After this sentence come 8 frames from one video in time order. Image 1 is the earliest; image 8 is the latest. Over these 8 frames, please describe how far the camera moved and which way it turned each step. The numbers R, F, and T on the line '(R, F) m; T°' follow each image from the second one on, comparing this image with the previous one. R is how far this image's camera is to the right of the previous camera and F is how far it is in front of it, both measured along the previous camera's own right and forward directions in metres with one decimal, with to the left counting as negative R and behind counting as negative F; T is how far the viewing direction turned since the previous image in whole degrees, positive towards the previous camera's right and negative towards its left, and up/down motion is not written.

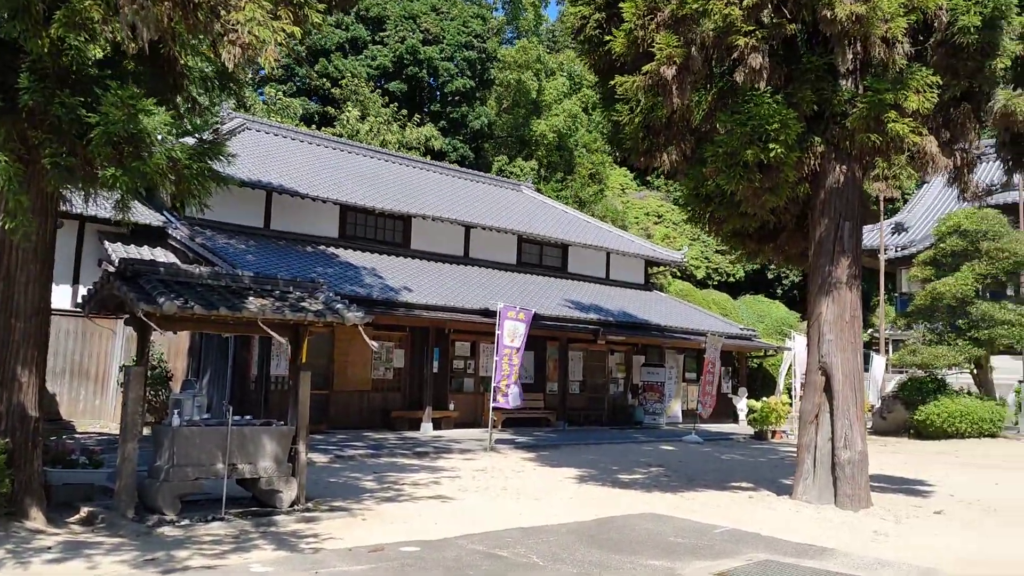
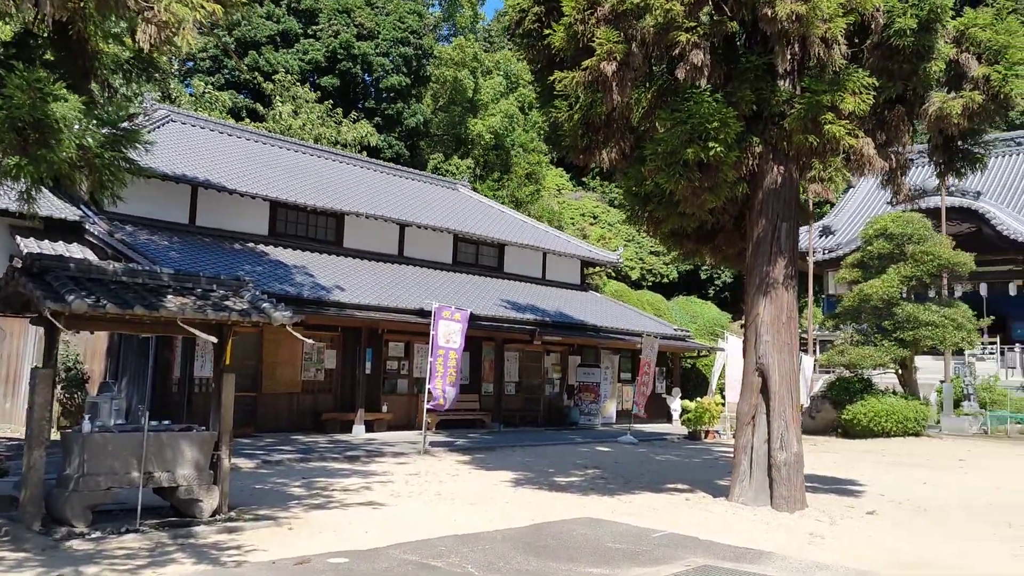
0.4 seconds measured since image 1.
(0.0, +0.3) m; +5°
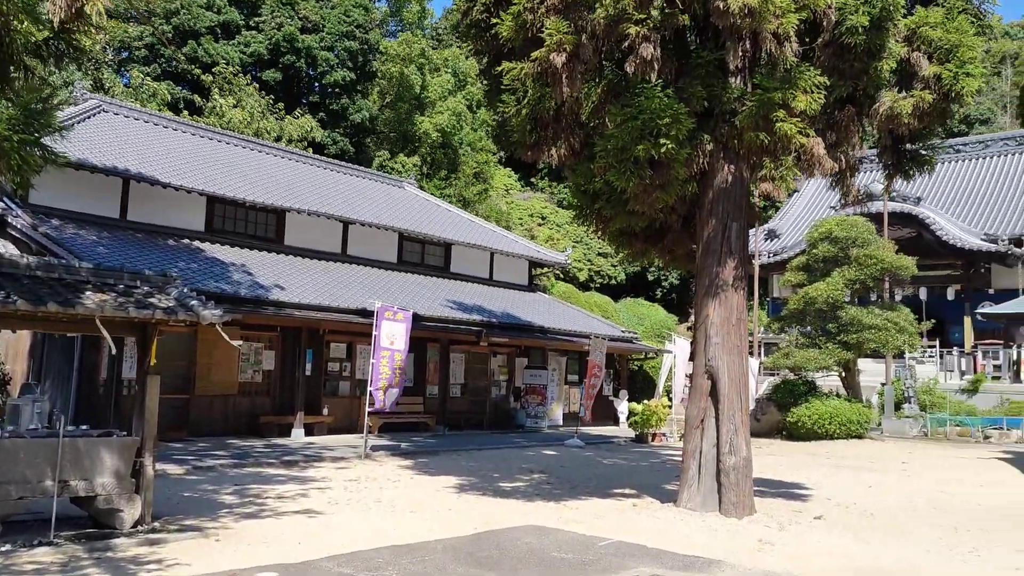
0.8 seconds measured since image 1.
(0.0, +0.3) m; +4°
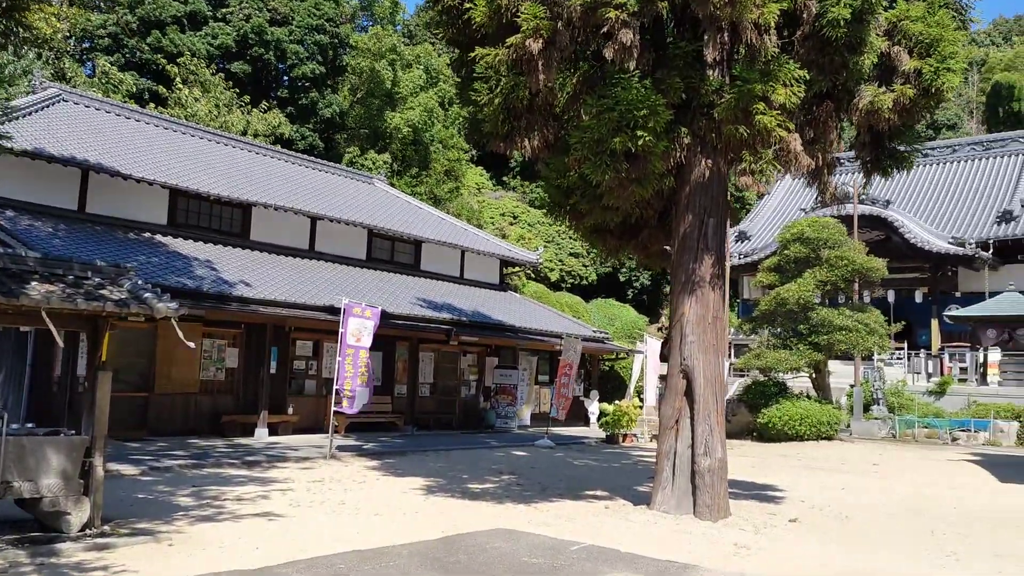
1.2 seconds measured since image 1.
(0.0, +0.3) m; +2°
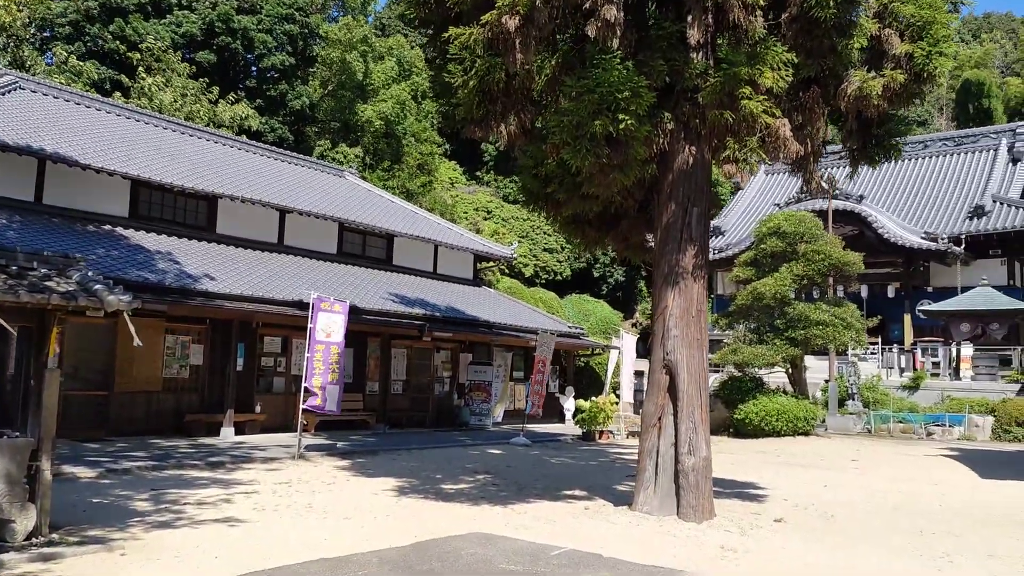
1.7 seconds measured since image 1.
(0.0, +0.4) m; +2°
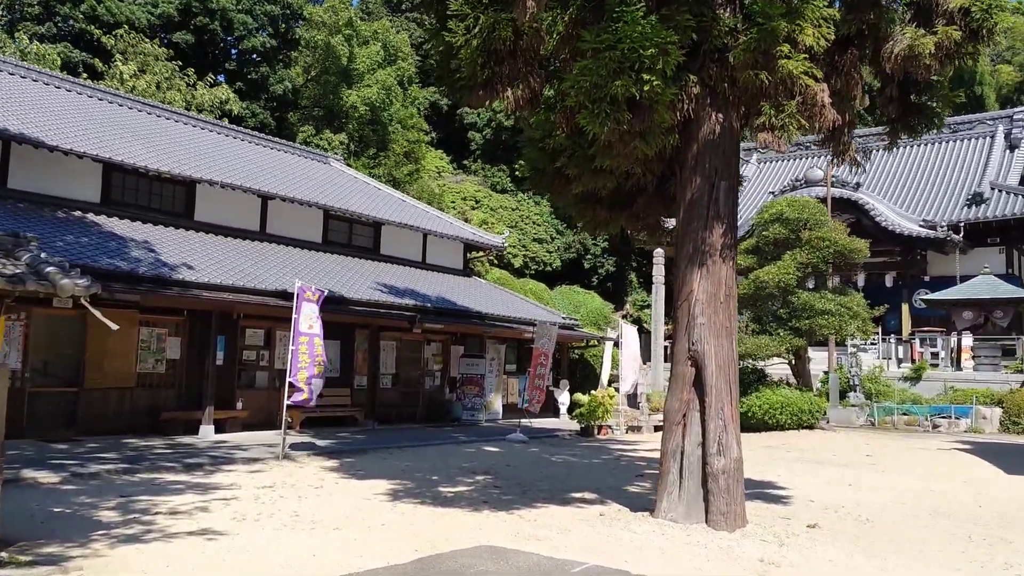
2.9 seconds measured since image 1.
(-0.2, +0.7) m; +1°
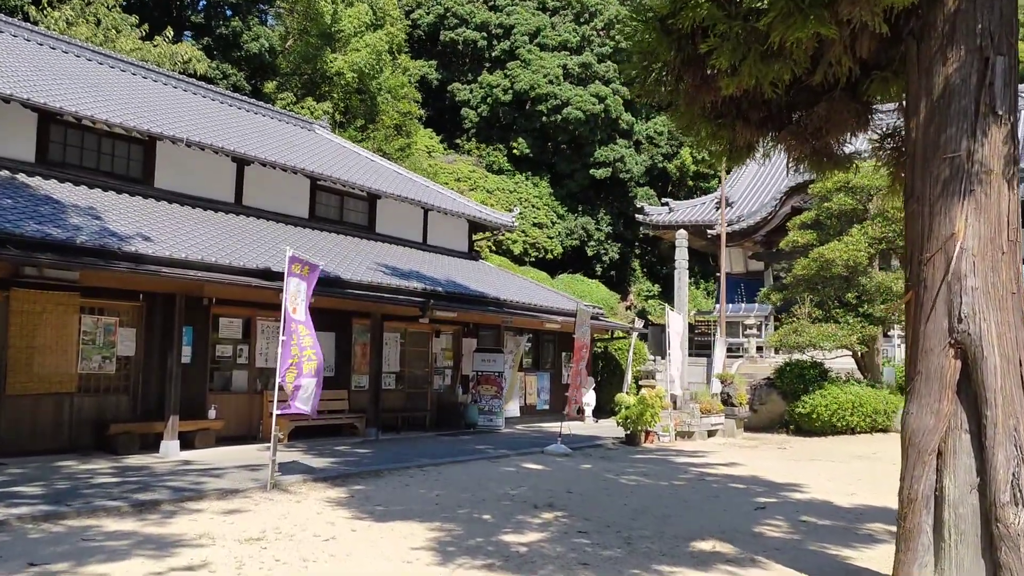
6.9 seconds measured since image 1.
(-0.9, +2.7) m; +2°
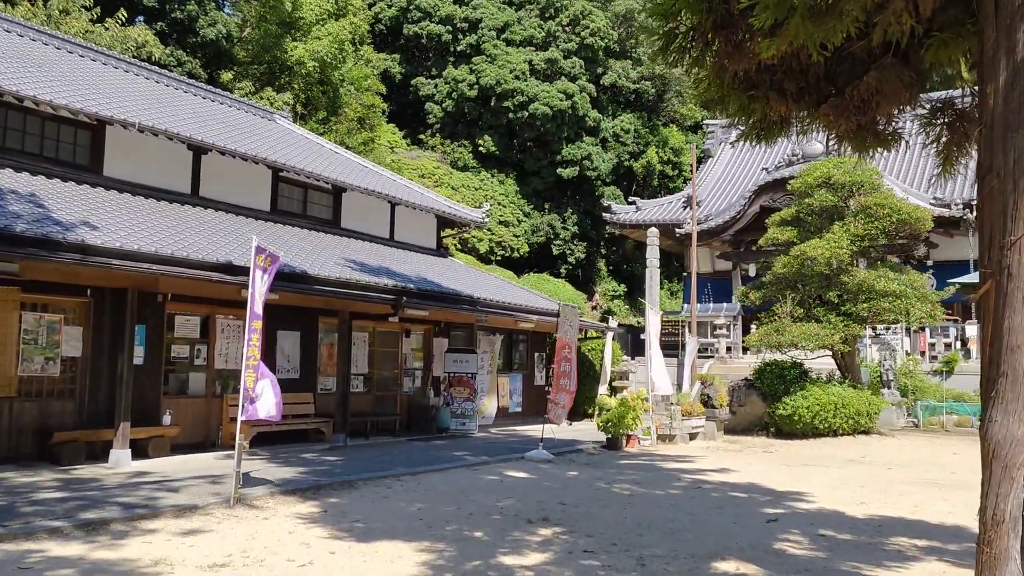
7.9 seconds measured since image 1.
(-0.3, +0.7) m; +3°
